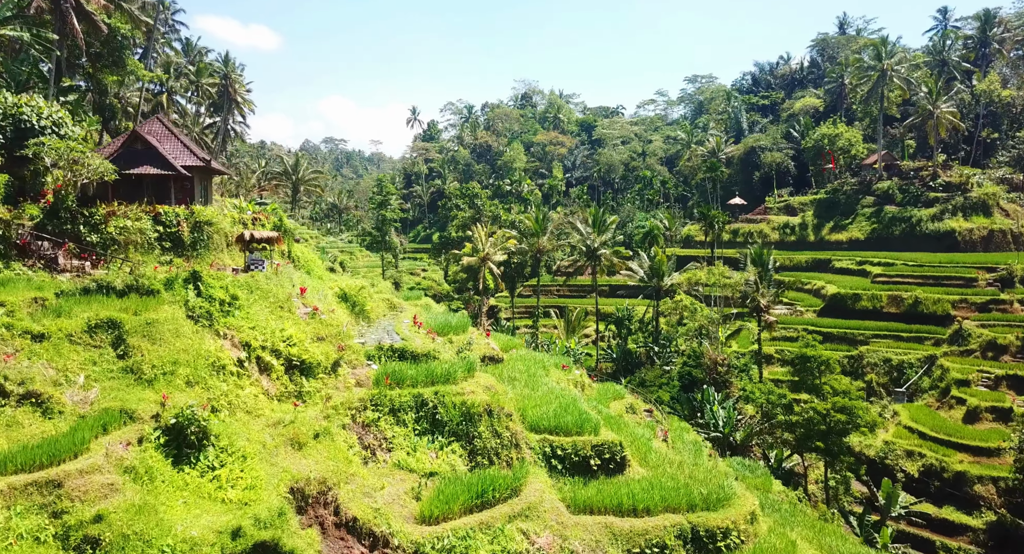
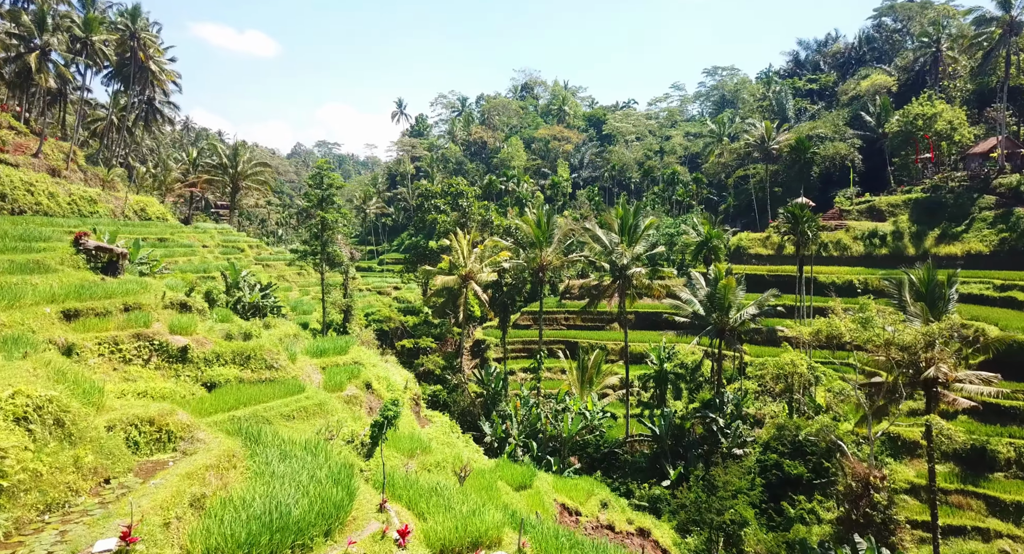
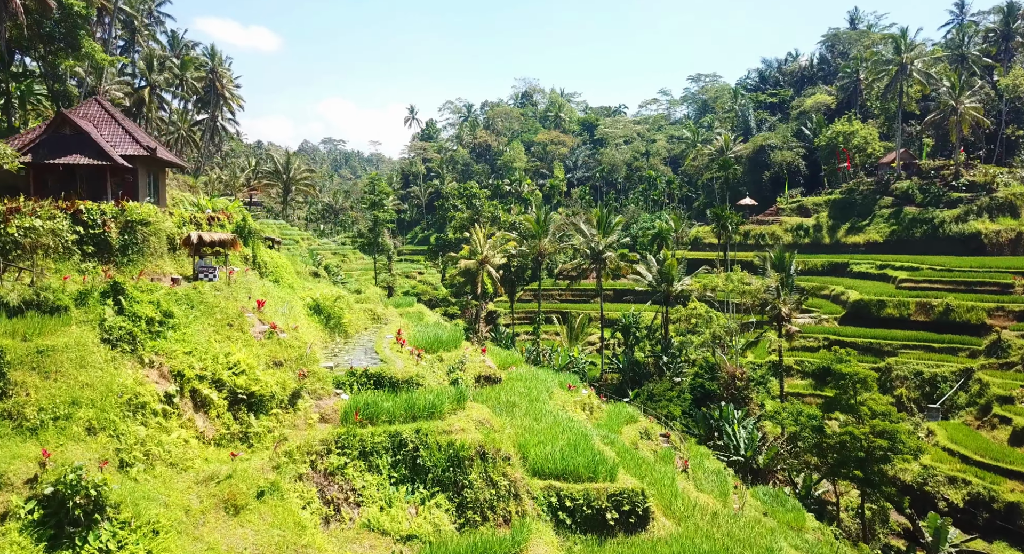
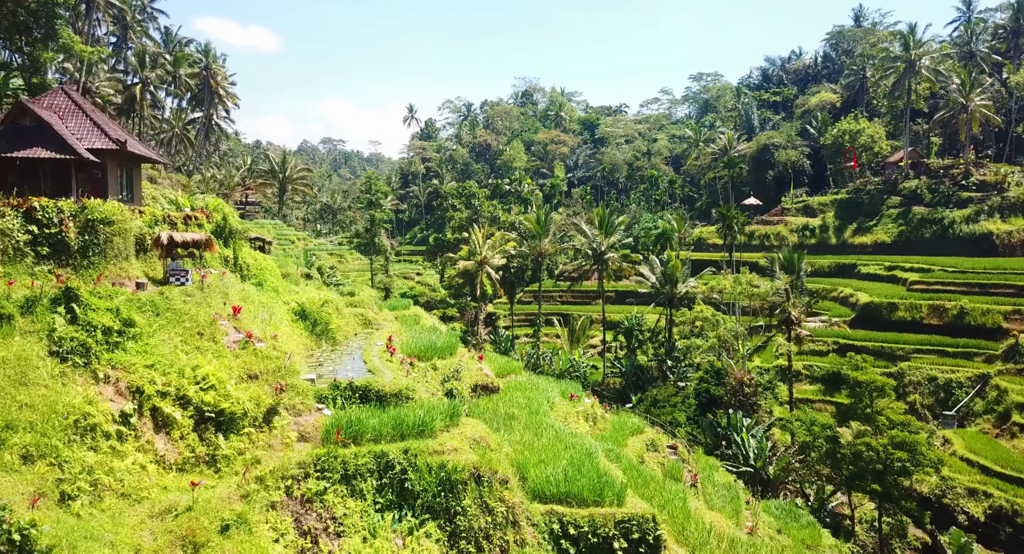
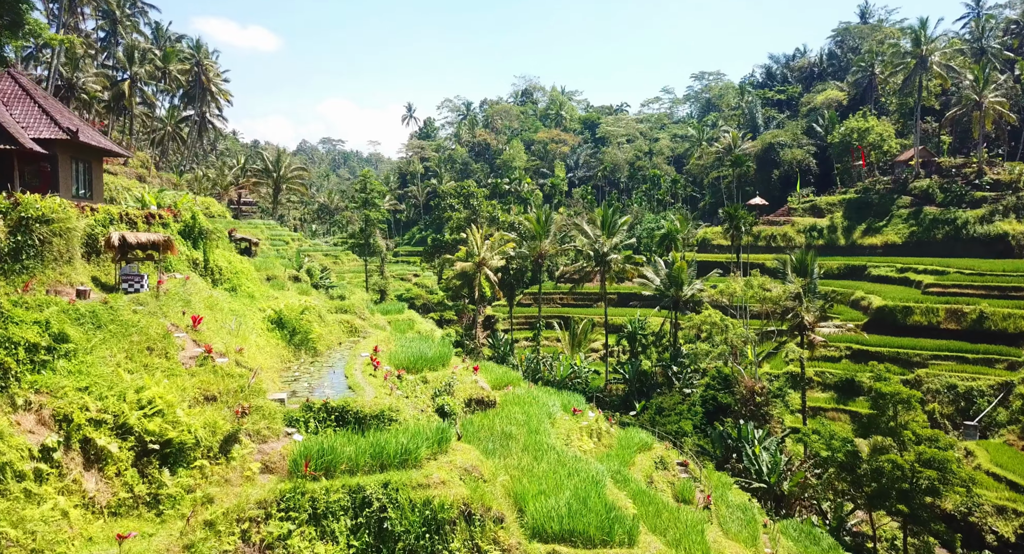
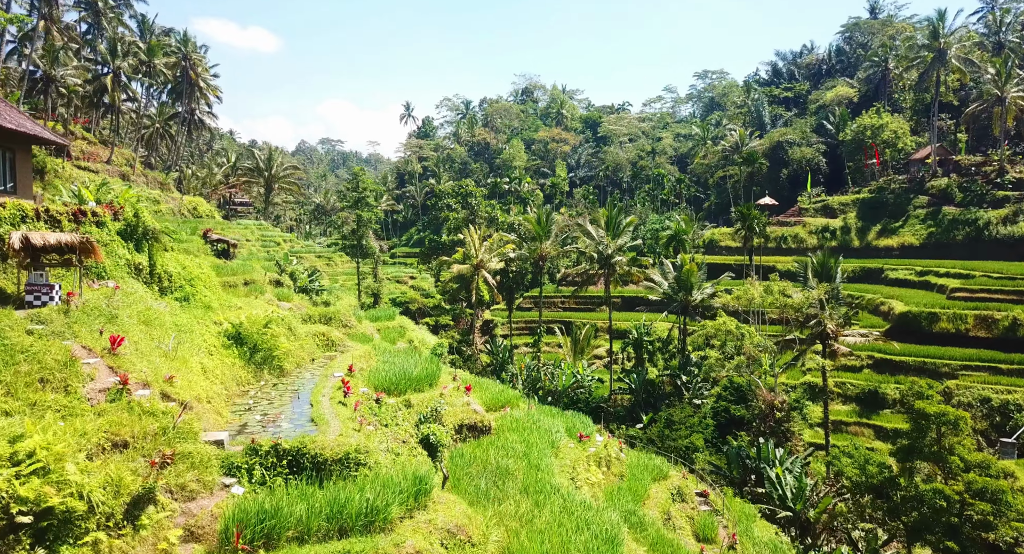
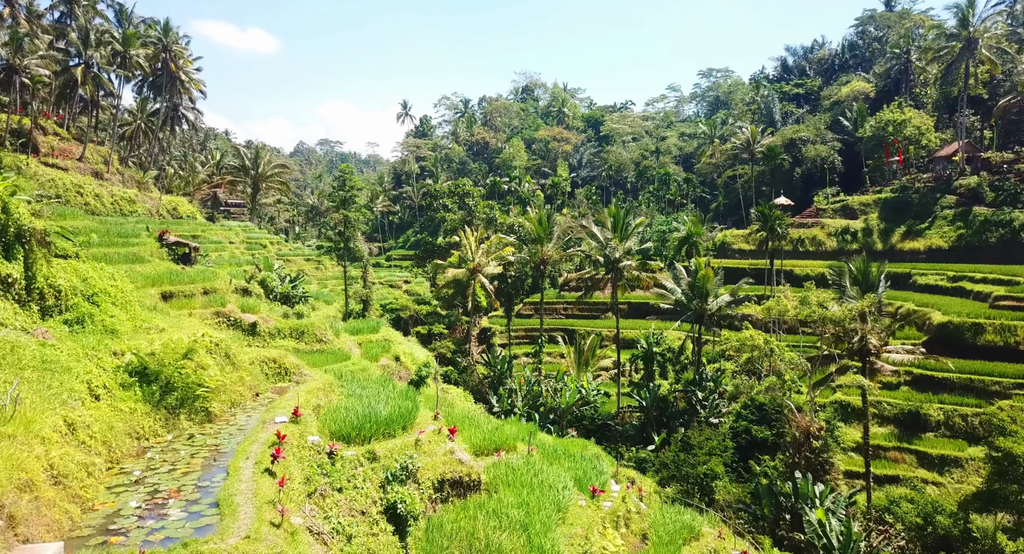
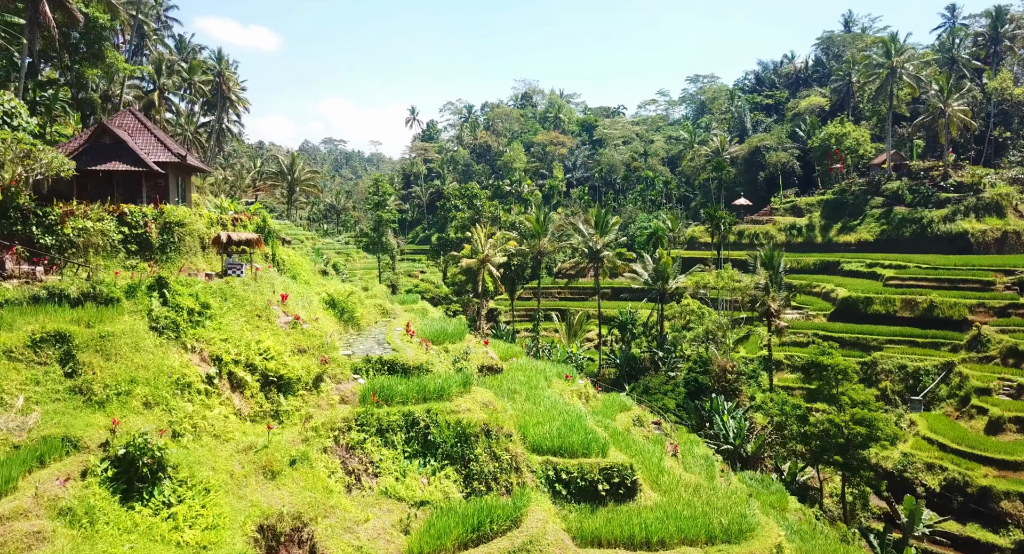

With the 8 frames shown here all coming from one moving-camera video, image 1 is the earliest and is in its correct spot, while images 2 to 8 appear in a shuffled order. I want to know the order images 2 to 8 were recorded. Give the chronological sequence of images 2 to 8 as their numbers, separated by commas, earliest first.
8, 3, 4, 5, 6, 7, 2
